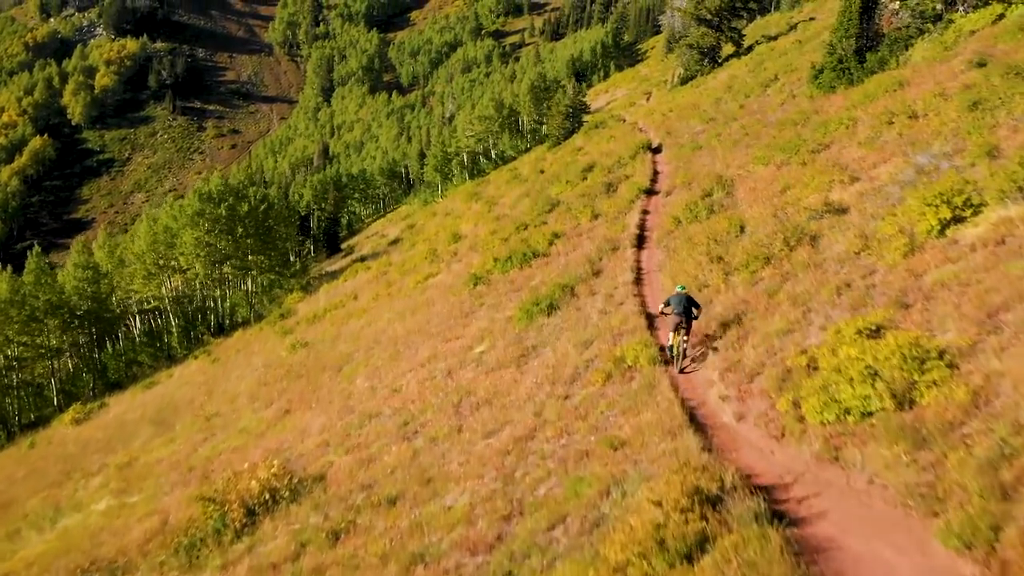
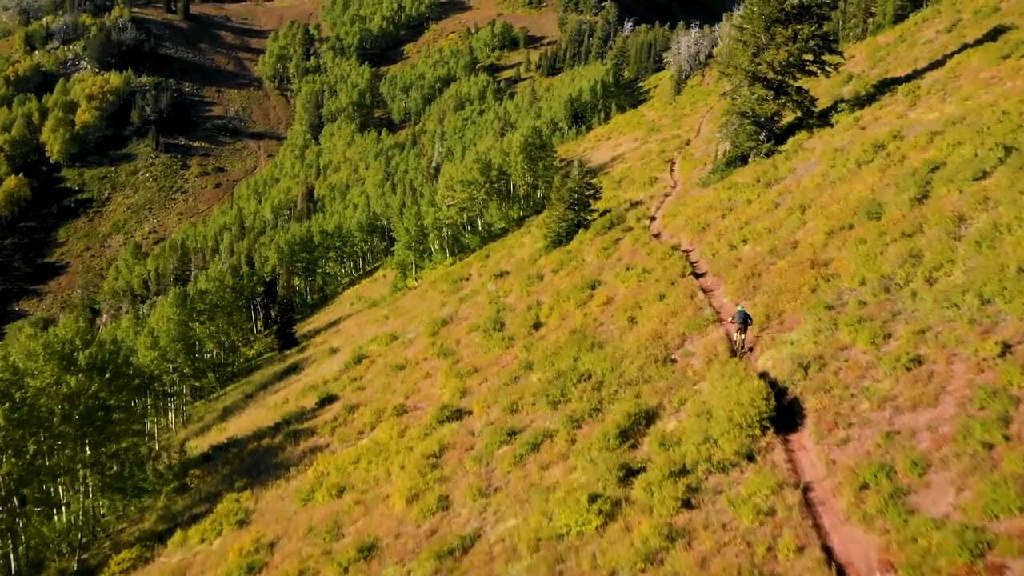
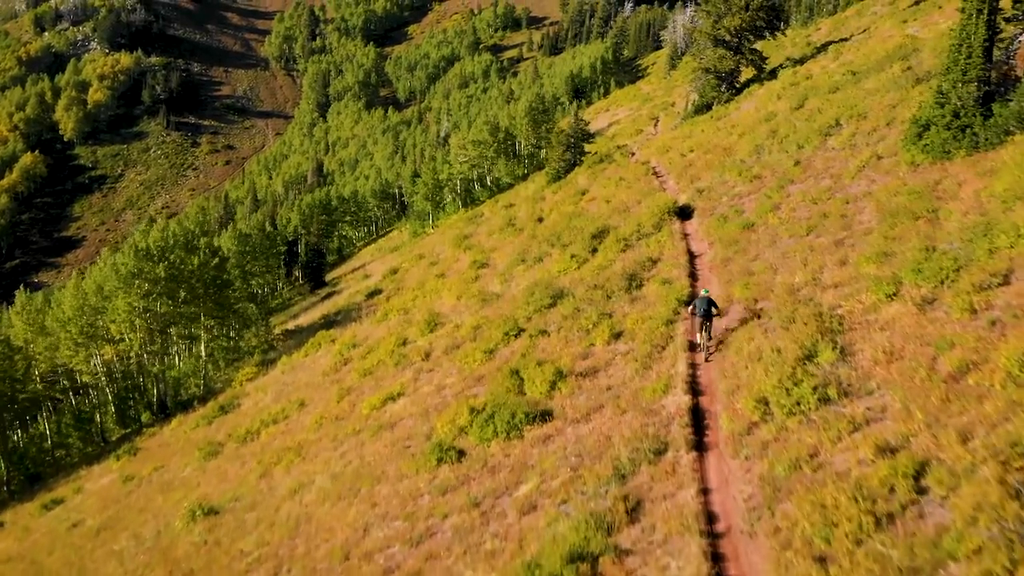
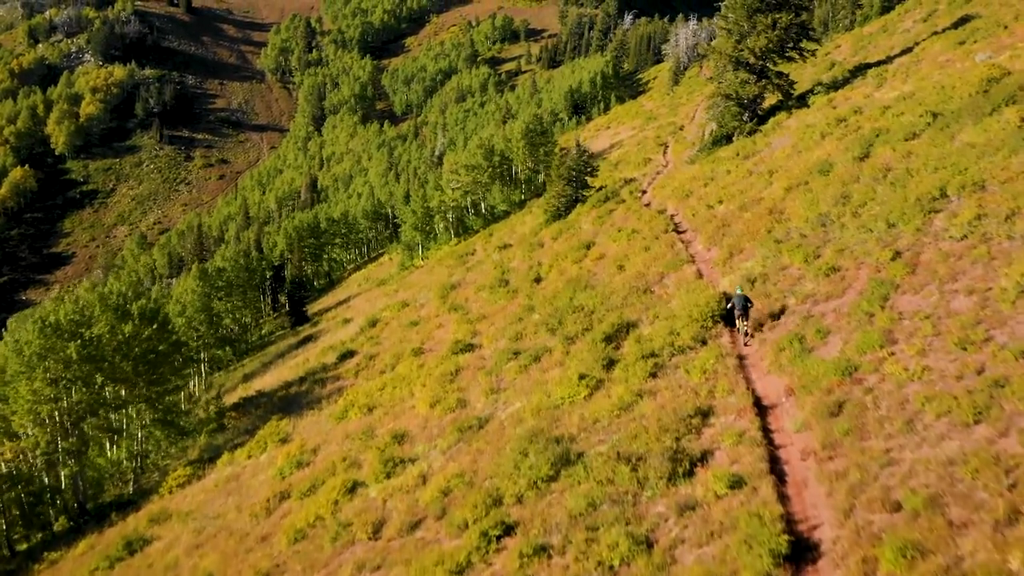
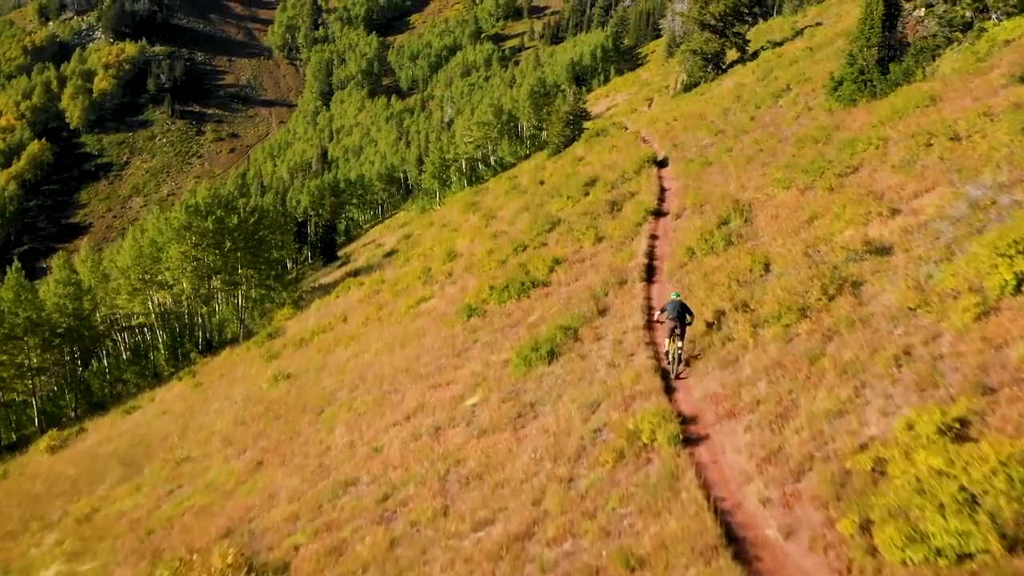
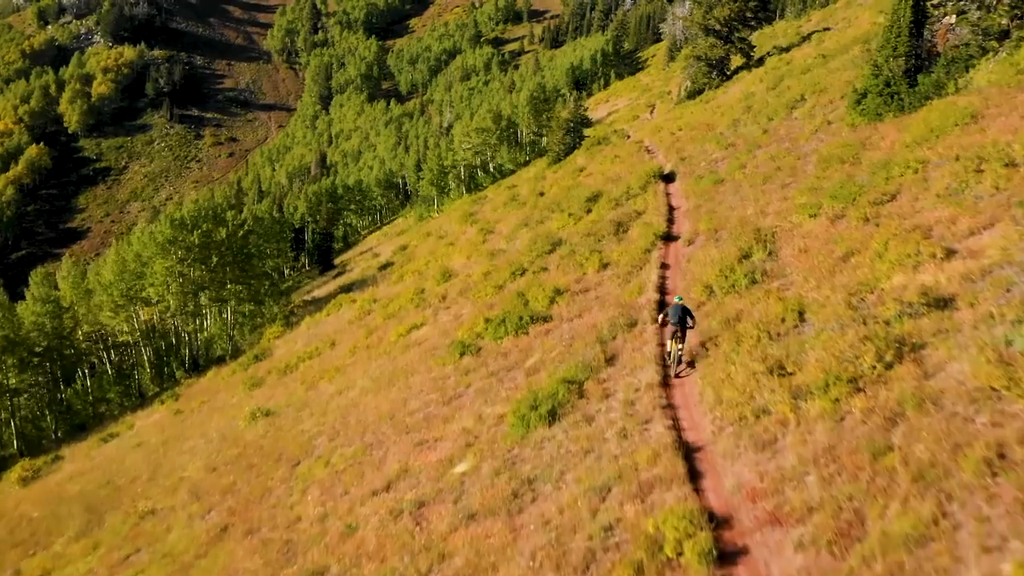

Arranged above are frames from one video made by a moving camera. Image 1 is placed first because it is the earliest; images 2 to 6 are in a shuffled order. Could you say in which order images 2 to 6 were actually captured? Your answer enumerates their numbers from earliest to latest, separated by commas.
5, 6, 3, 4, 2
